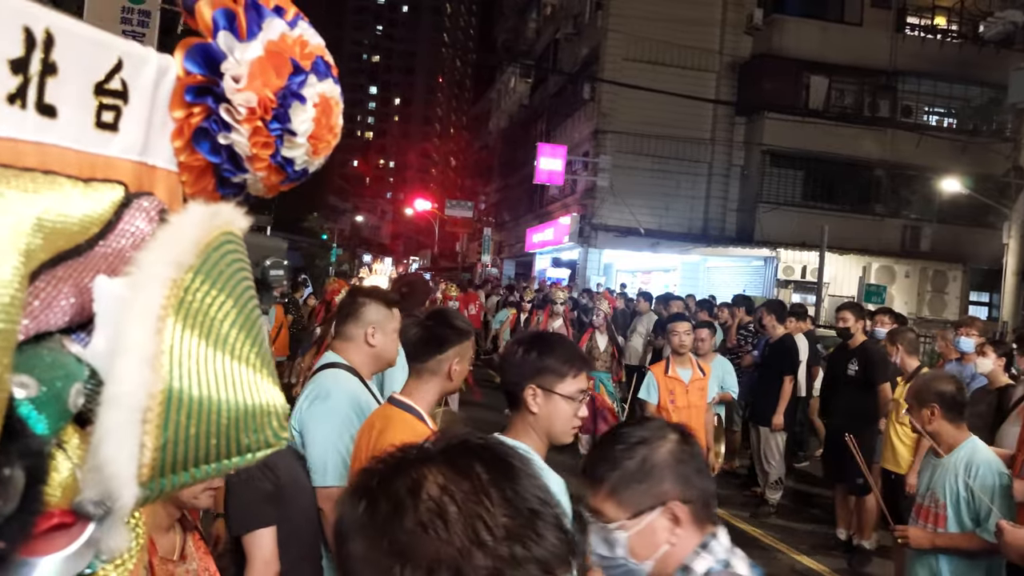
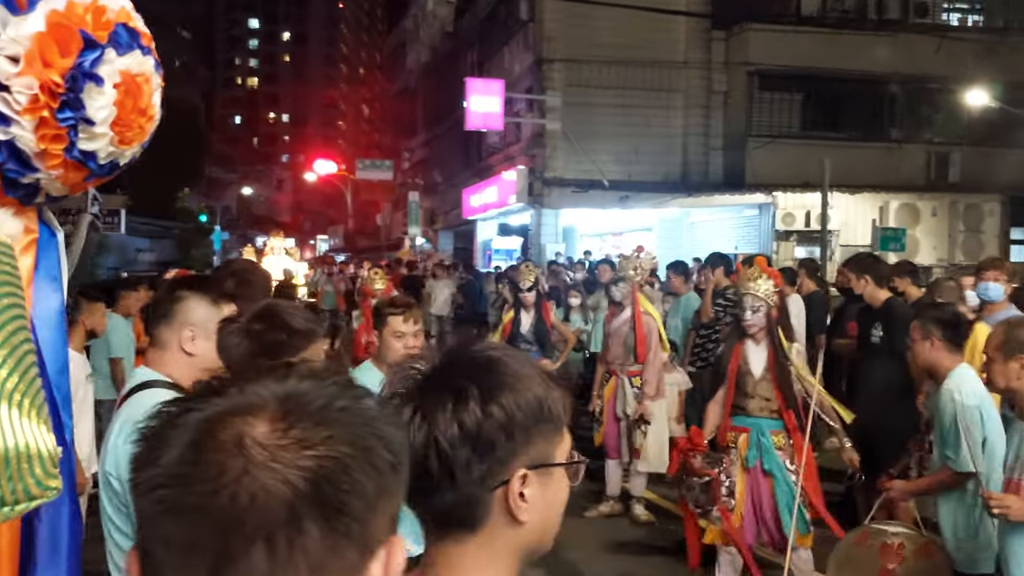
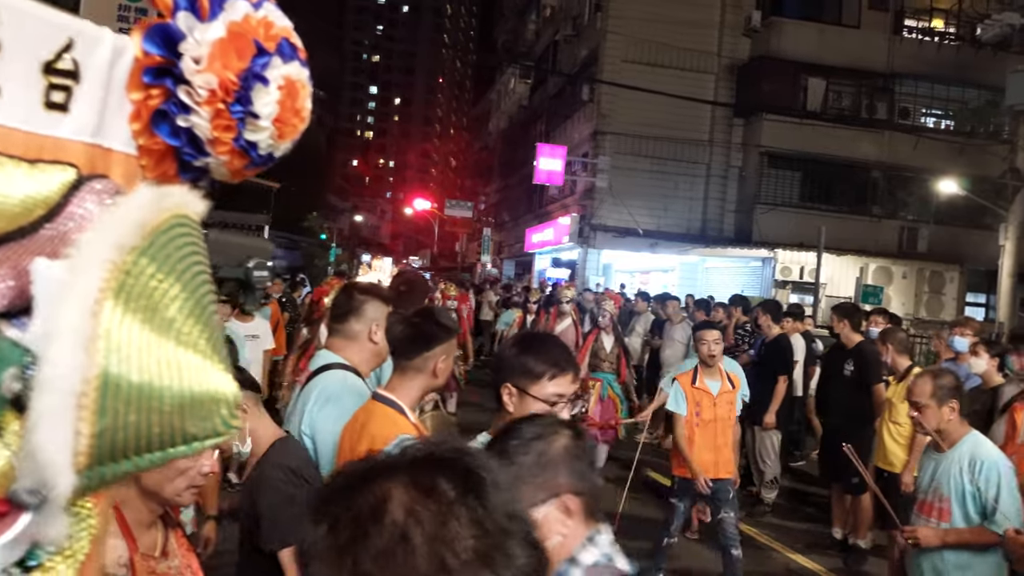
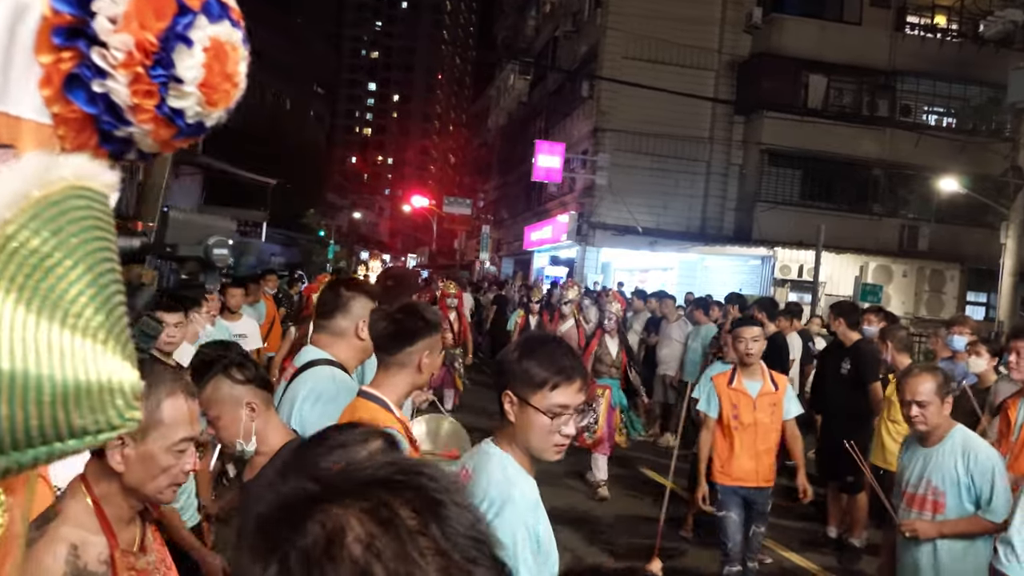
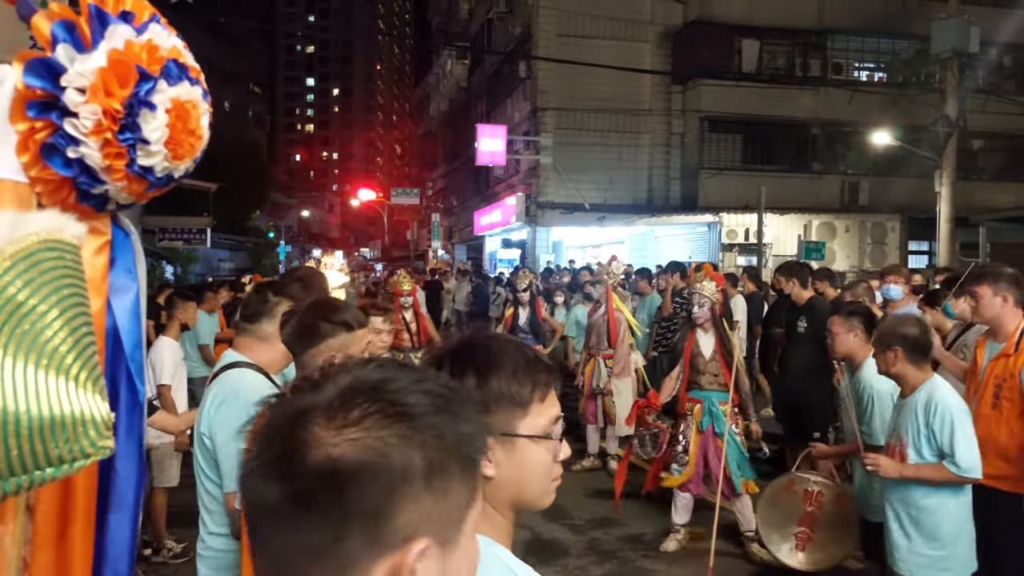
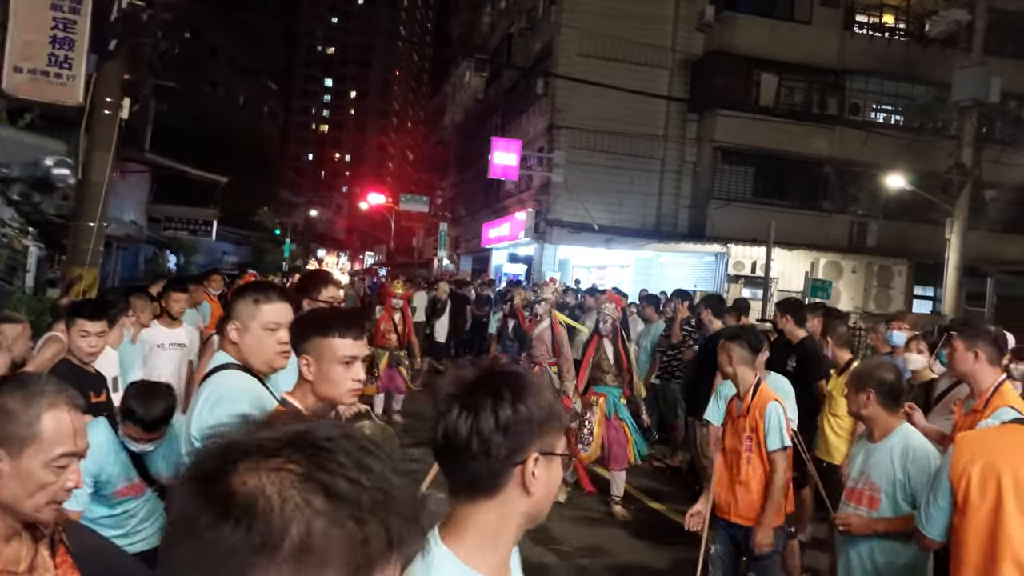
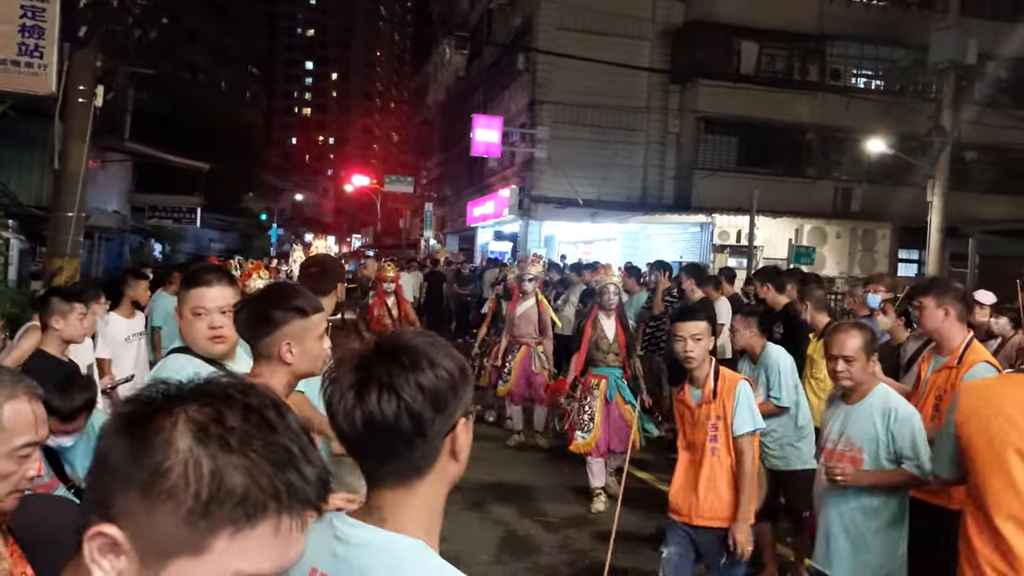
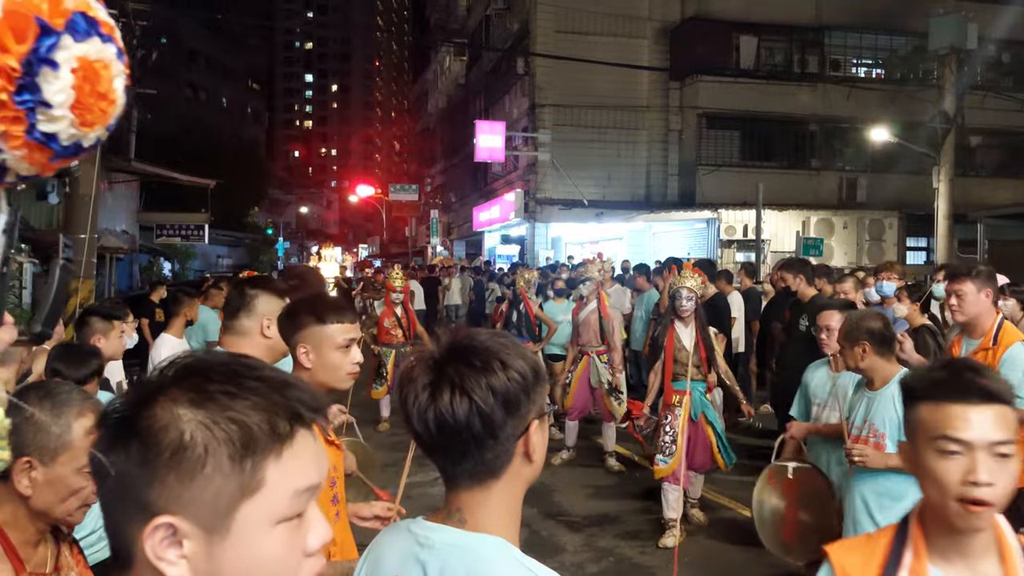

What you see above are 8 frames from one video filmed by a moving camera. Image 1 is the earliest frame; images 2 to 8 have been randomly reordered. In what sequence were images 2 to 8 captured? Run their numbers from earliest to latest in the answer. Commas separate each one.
3, 4, 6, 7, 8, 5, 2
